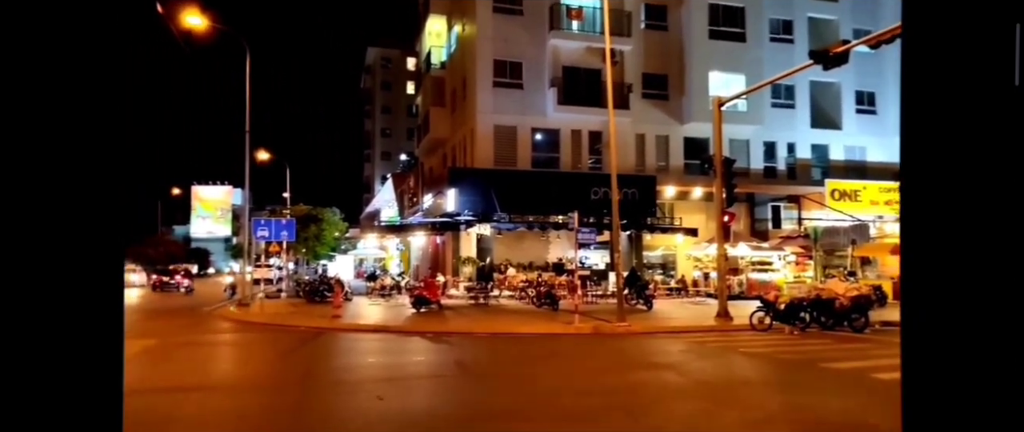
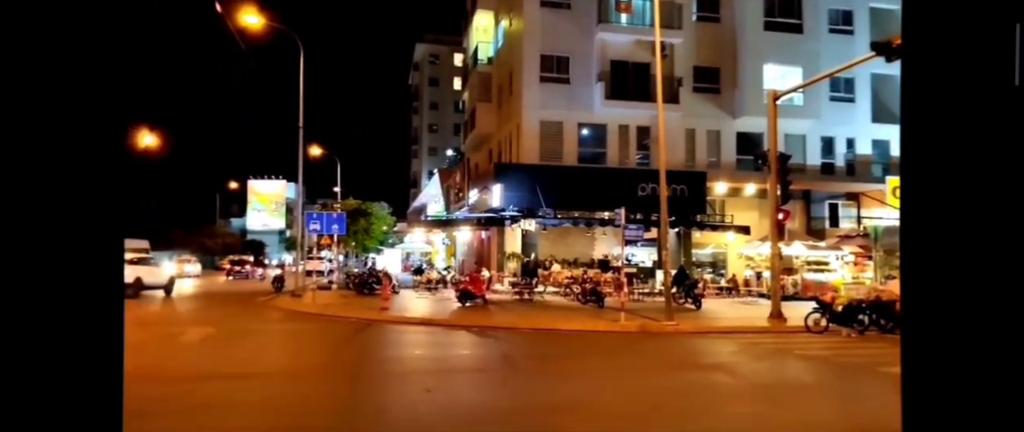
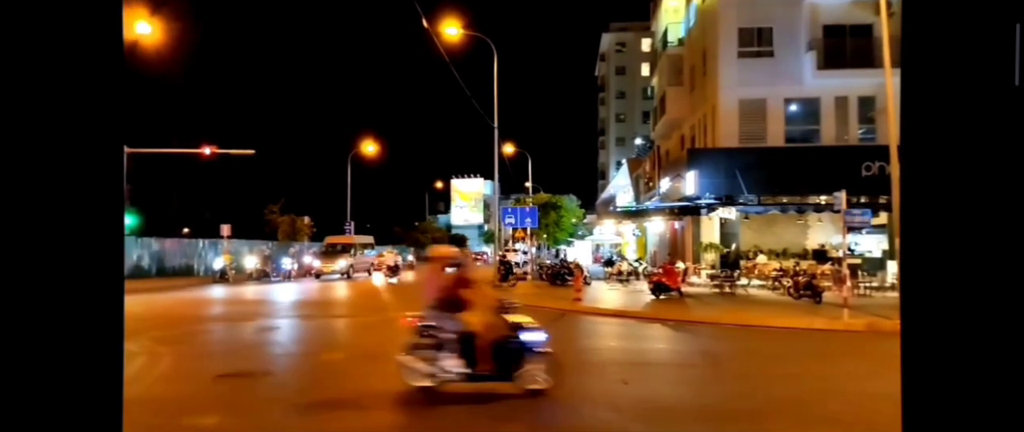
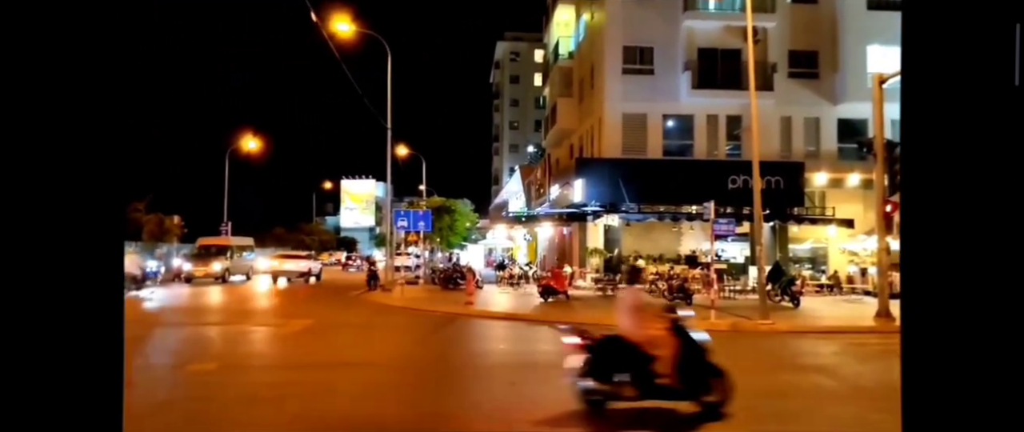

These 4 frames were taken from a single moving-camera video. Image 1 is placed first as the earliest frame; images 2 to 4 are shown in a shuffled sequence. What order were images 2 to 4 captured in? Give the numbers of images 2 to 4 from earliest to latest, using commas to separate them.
2, 4, 3
